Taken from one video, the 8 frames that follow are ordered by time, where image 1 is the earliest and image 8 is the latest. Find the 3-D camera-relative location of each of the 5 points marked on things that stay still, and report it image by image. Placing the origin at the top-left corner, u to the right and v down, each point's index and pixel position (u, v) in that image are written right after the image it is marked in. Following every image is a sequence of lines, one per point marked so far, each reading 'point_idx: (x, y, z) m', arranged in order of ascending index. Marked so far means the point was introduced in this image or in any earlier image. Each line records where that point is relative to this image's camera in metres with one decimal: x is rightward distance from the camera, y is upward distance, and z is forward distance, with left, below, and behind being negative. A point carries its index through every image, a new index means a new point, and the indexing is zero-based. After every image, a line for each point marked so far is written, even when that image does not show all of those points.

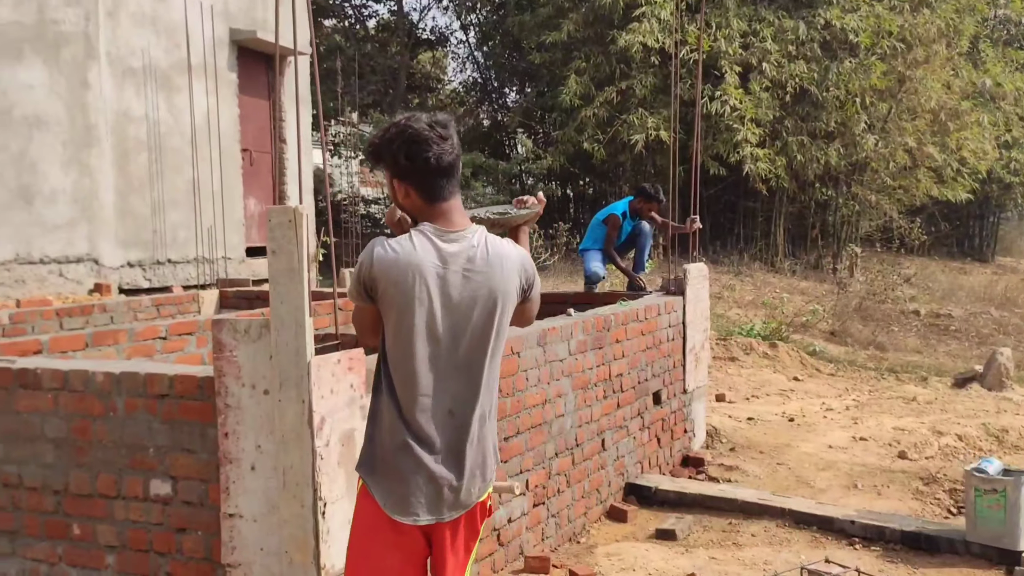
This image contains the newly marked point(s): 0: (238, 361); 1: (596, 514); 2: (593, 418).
0: (-1.0, -0.3, +3.3) m
1: (+0.5, -1.3, +5.3) m
2: (+0.4, -0.7, +5.2) m
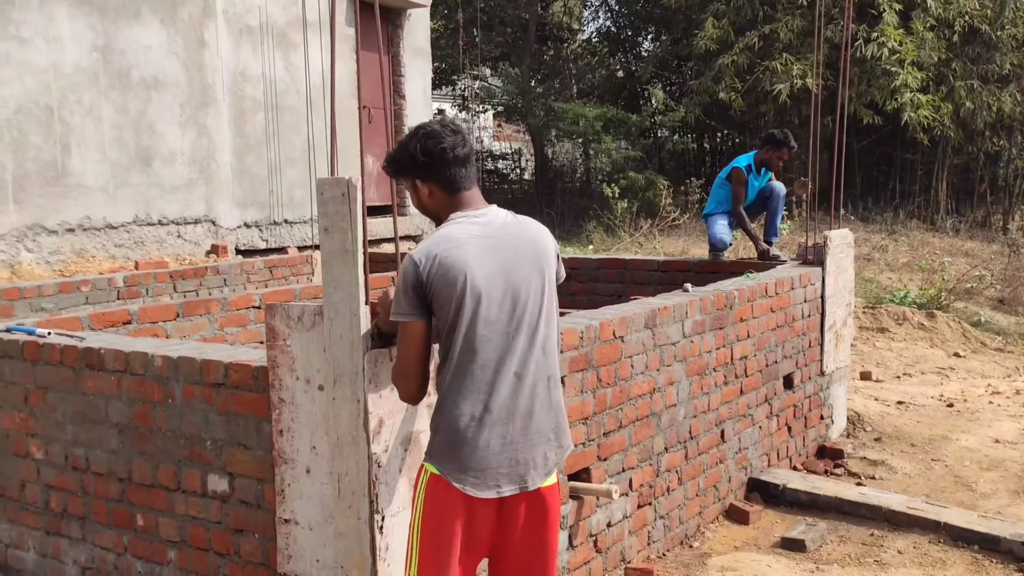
0: (-0.7, -0.2, +3.0) m
1: (+1.0, -1.1, +4.7) m
2: (+1.0, -0.6, +4.7) m
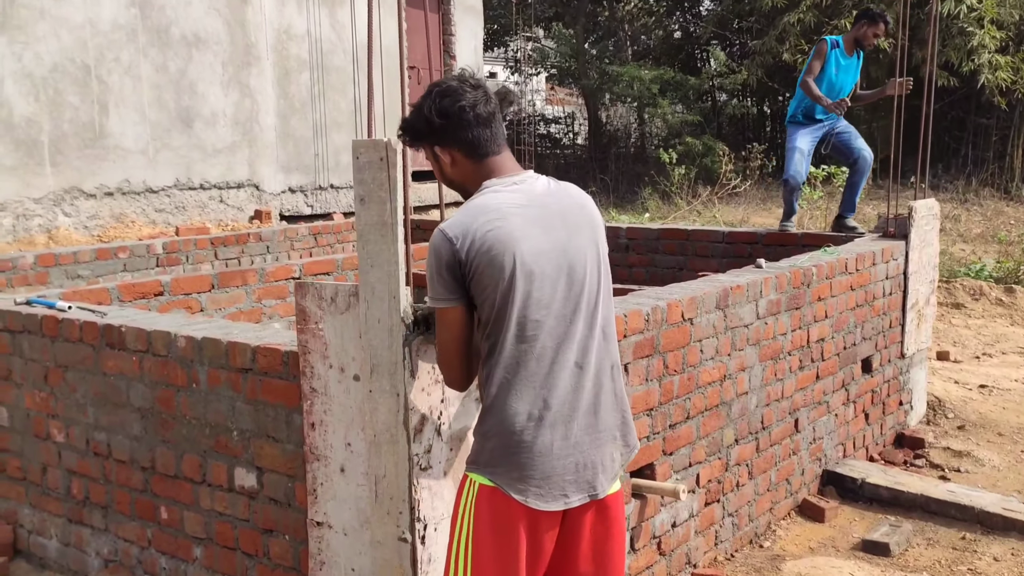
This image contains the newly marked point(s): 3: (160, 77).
0: (-0.5, -0.1, +2.6) m
1: (+1.2, -1.0, +4.3) m
2: (+1.2, -0.5, +4.3) m
3: (-2.6, +1.6, +7.1) m
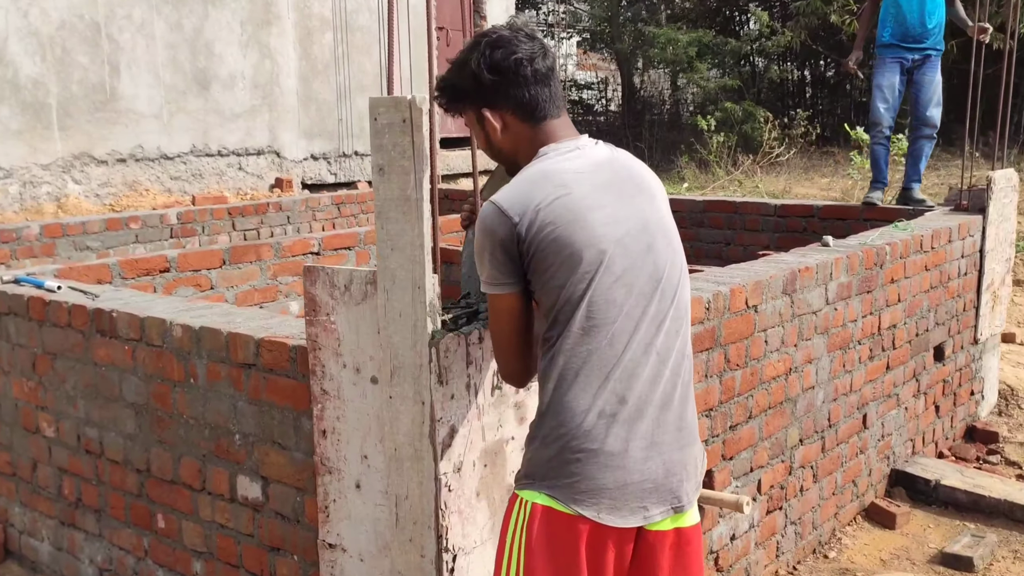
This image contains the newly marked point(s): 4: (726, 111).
0: (-0.4, -0.1, +2.2) m
1: (+1.4, -0.9, +3.9) m
2: (+1.4, -0.4, +3.8) m
3: (-2.4, +1.8, +6.7) m
4: (+3.1, +2.5, +13.5) m
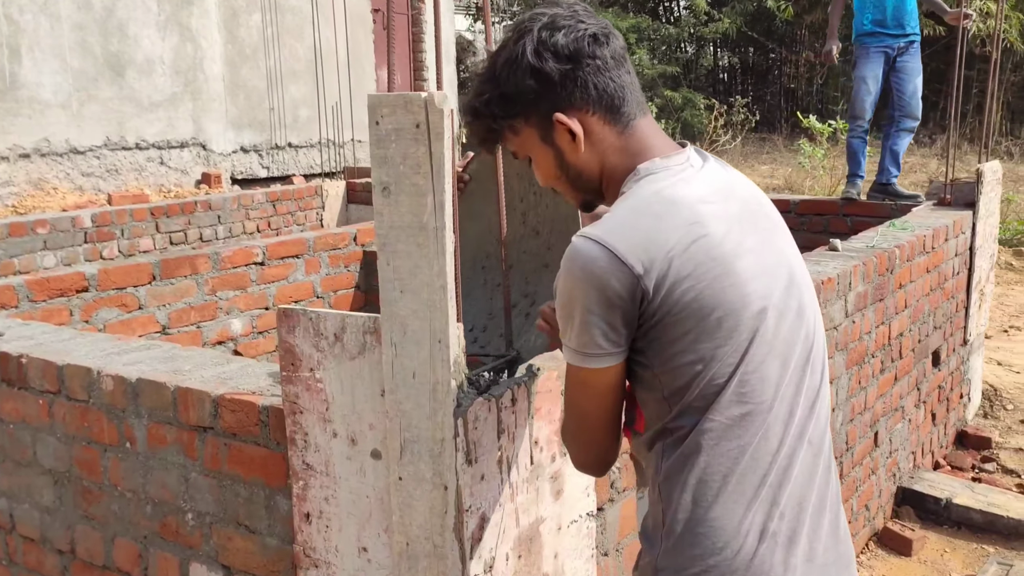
0: (-0.3, -0.2, +1.7) m
1: (+1.3, -1.0, +3.6) m
2: (+1.3, -0.4, +3.5) m
3: (-2.7, +1.7, +6.0) m
4: (+2.1, +2.7, +13.2) m
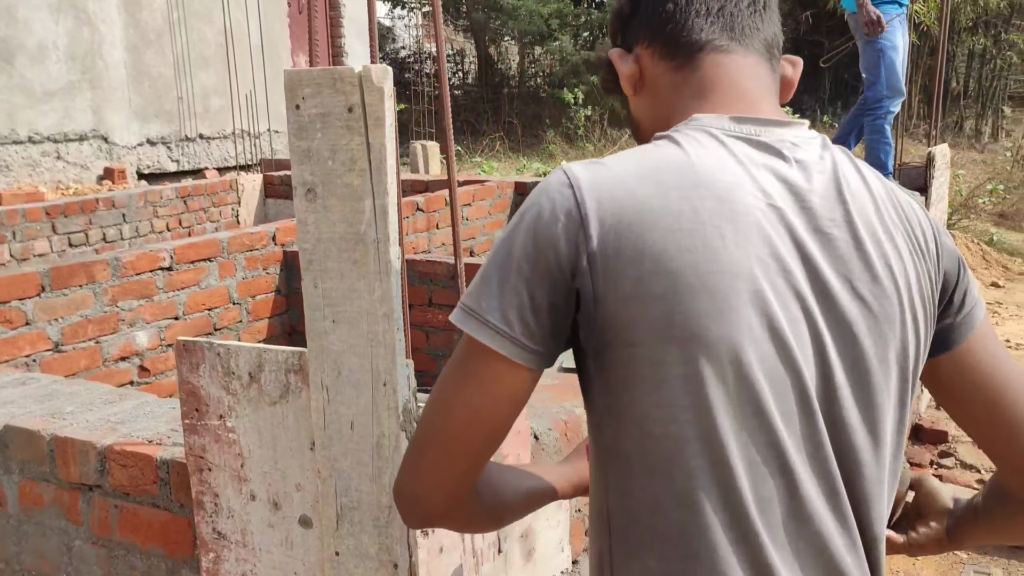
0: (-0.4, -0.2, +1.4) m
1: (+1.1, -0.9, +3.4) m
2: (+1.1, -0.4, +3.3) m
3: (-3.1, +1.7, +5.4) m
4: (+1.1, +2.8, +13.0) m
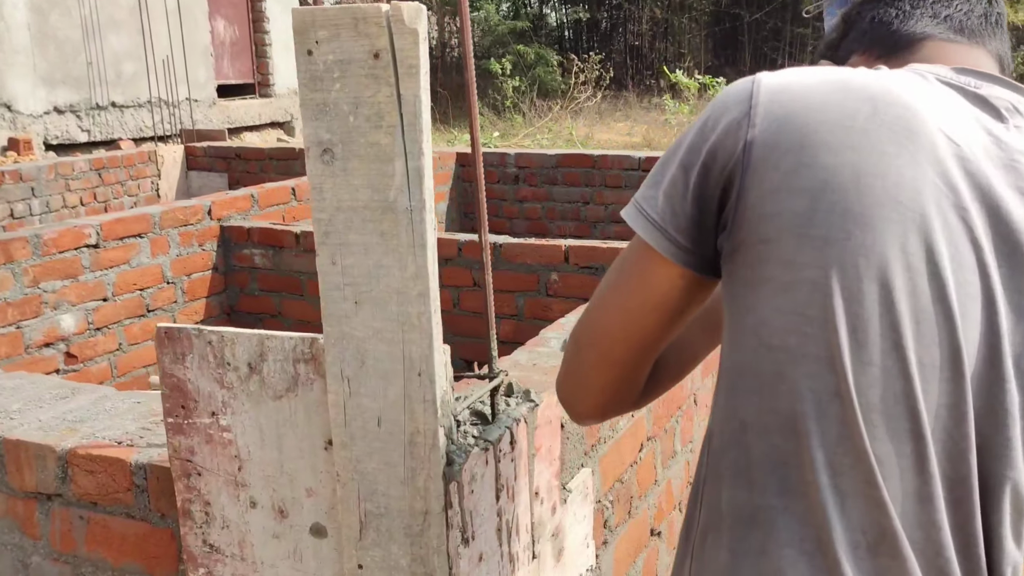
0: (-0.4, -0.2, +1.2) m
1: (+1.0, -0.8, +3.4) m
2: (+1.0, -0.3, +3.2) m
3: (-3.5, +1.8, +4.9) m
4: (0.0, +3.2, +12.8) m
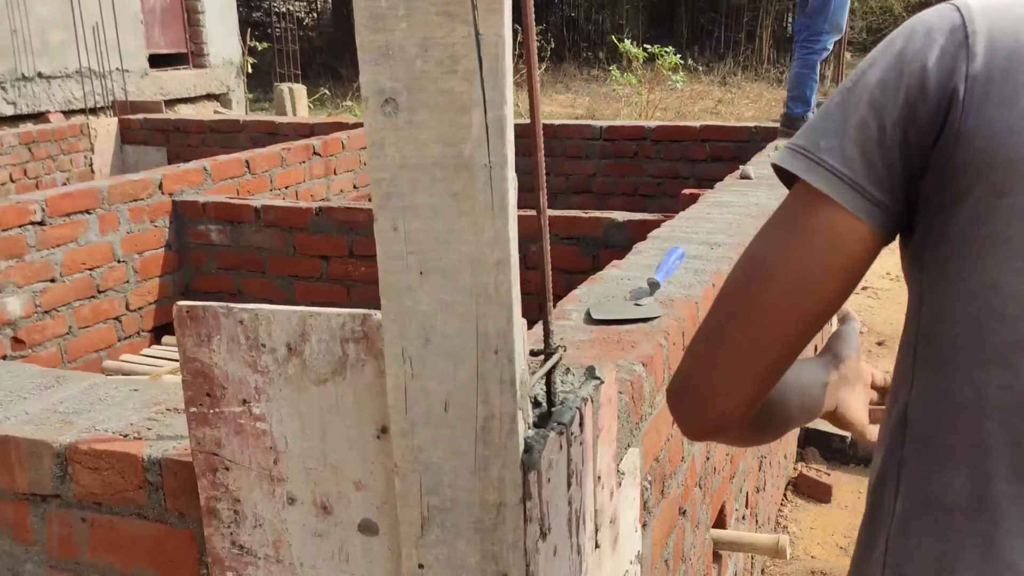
0: (-0.3, -0.2, +1.1) m
1: (+0.9, -0.7, +3.3) m
2: (+0.9, -0.2, +3.2) m
3: (-3.7, +1.8, +4.5) m
4: (-0.8, +3.5, +12.6) m
